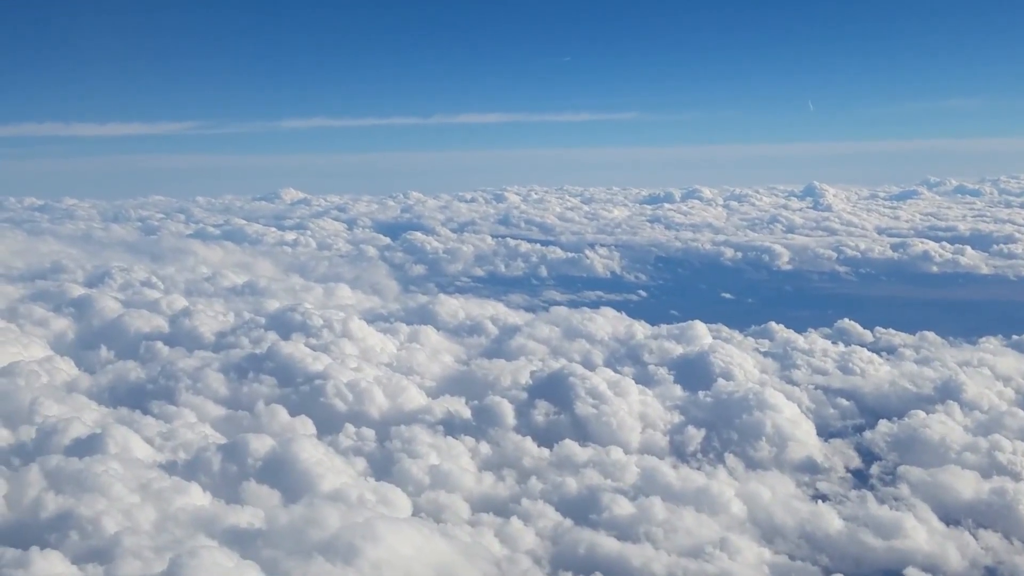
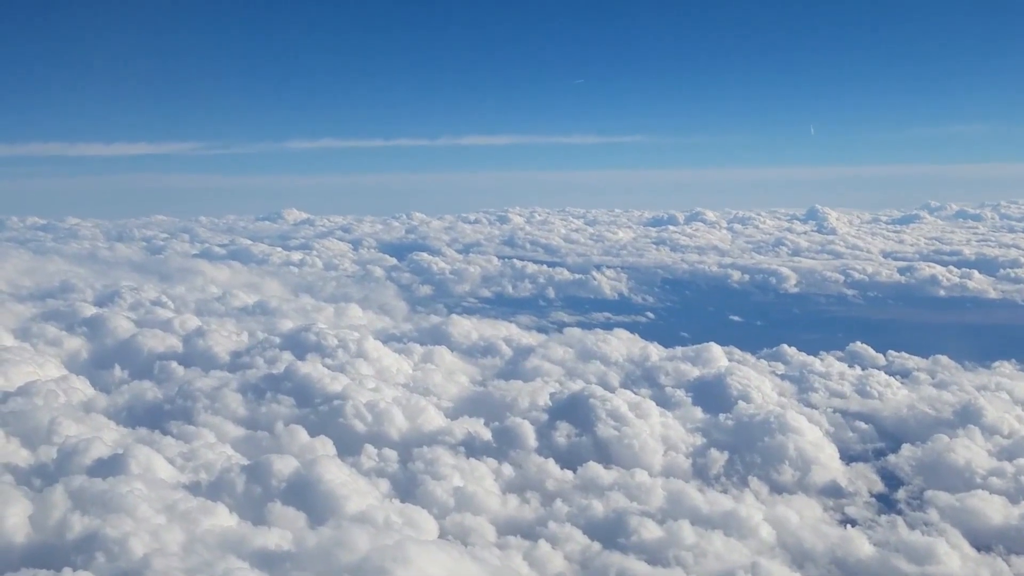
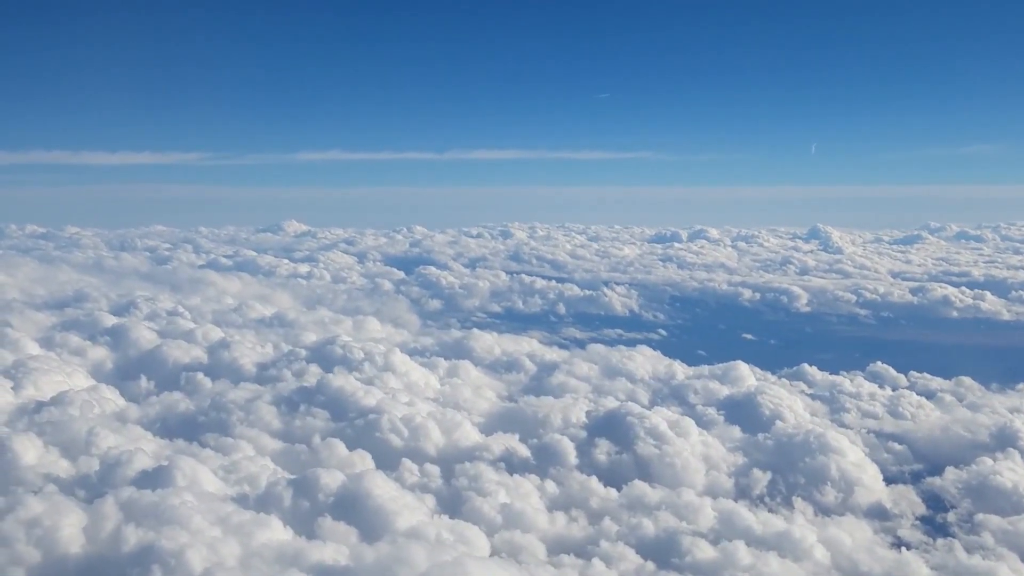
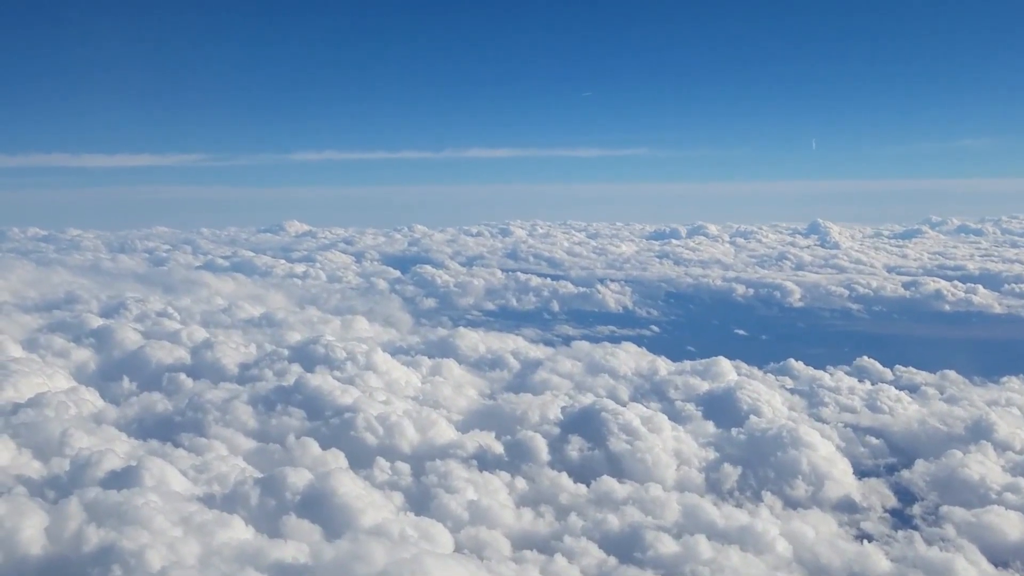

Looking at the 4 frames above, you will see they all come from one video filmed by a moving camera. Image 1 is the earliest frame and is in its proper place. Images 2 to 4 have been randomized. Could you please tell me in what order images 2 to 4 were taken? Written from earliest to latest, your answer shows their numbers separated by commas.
2, 4, 3
